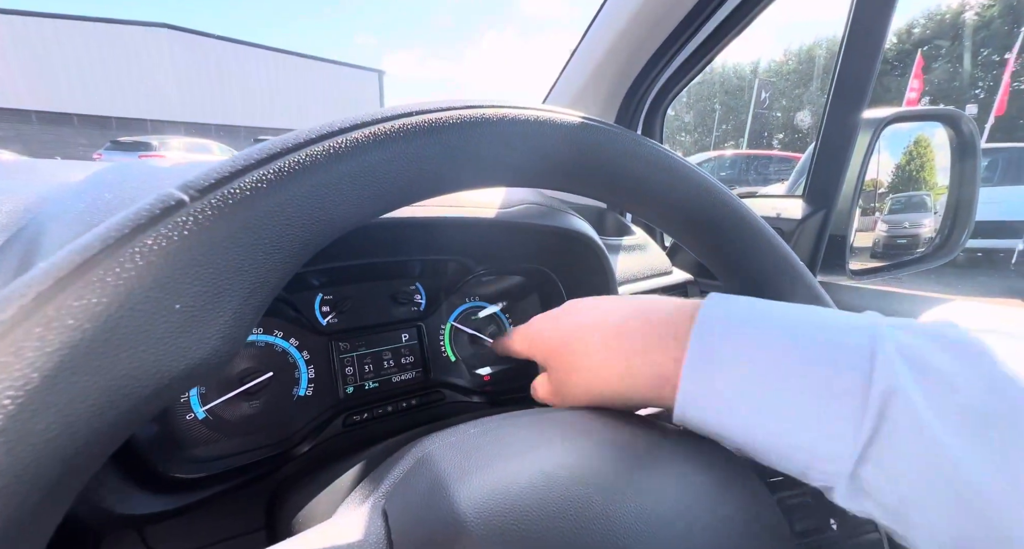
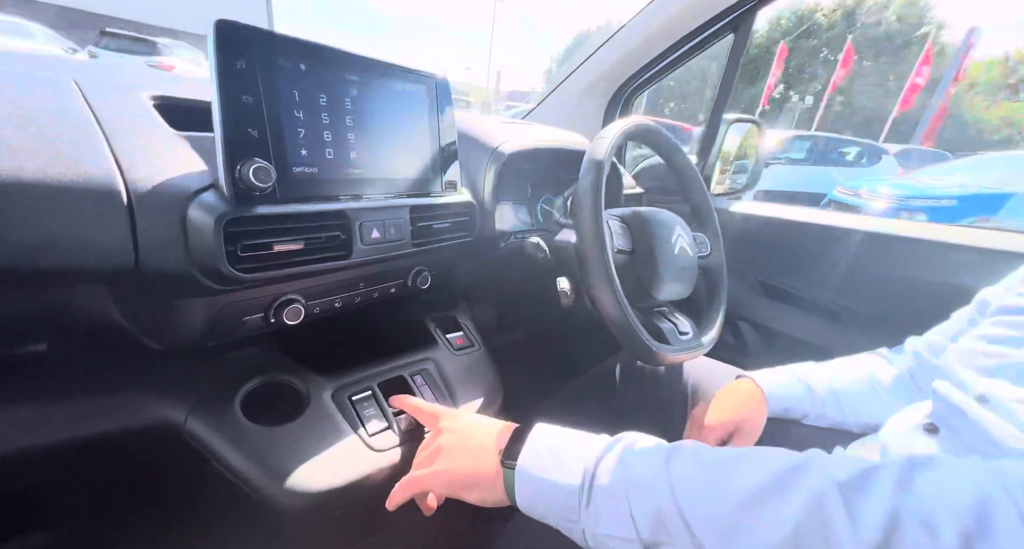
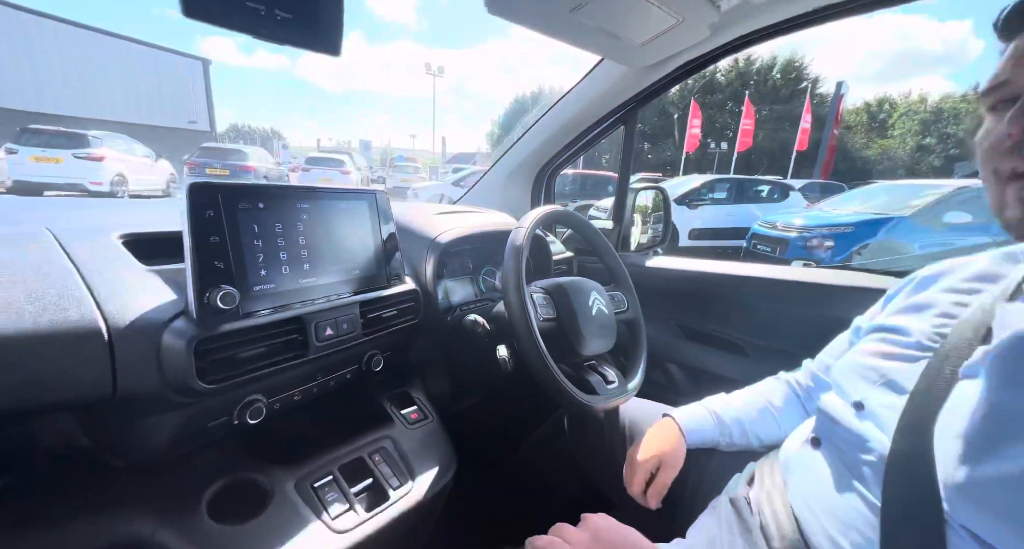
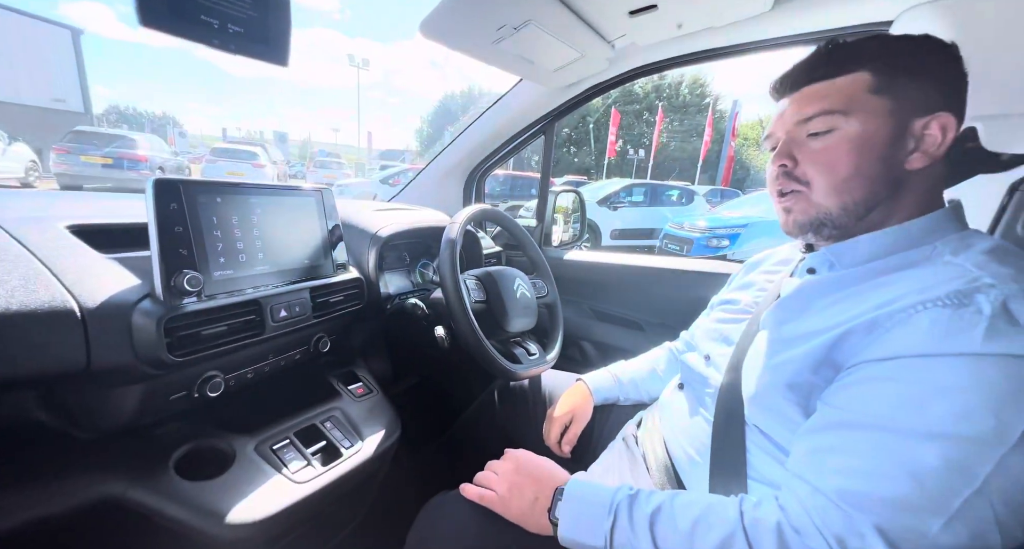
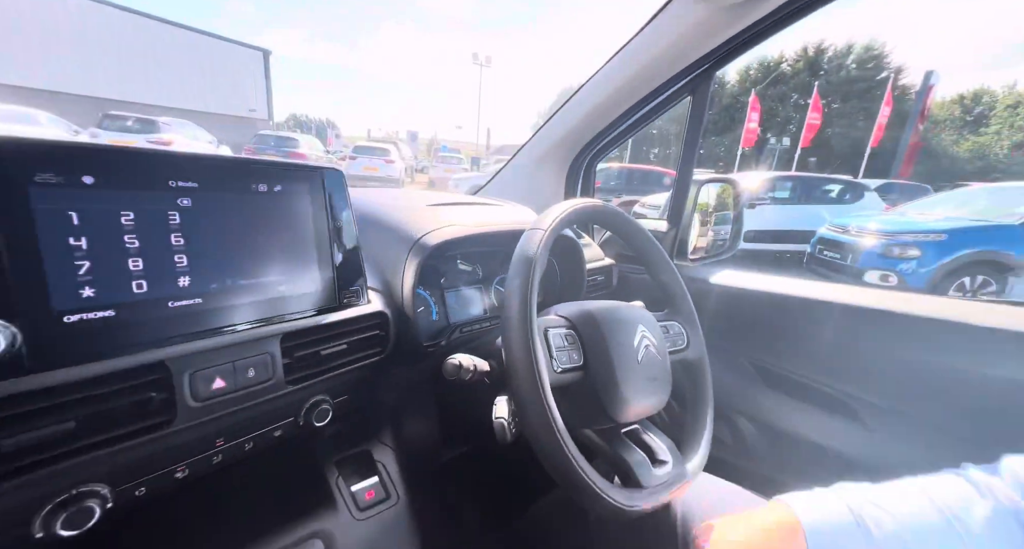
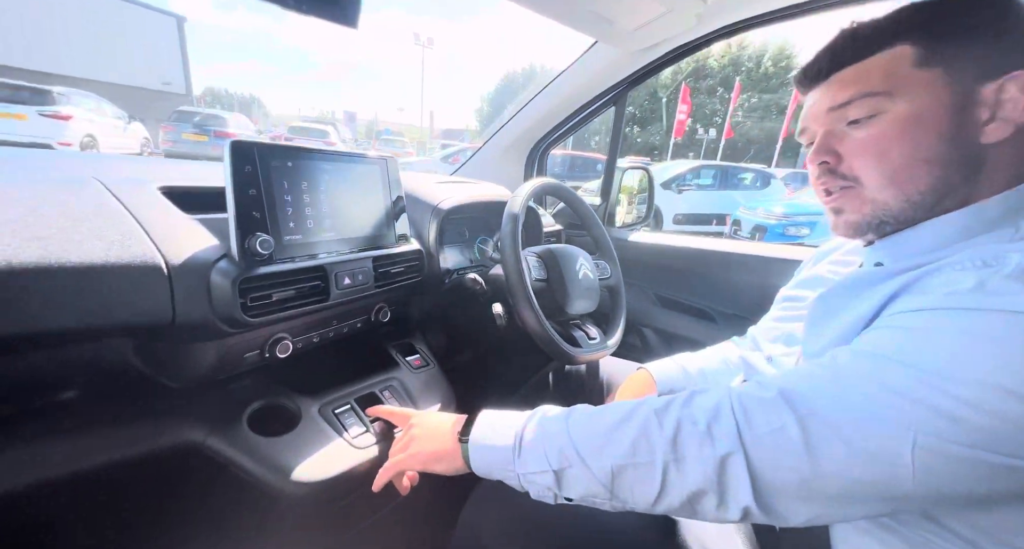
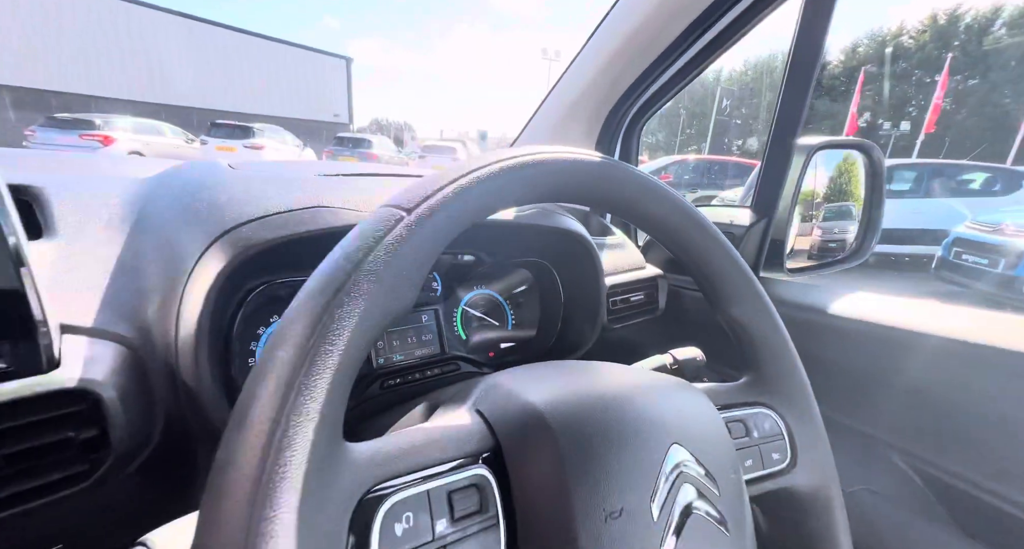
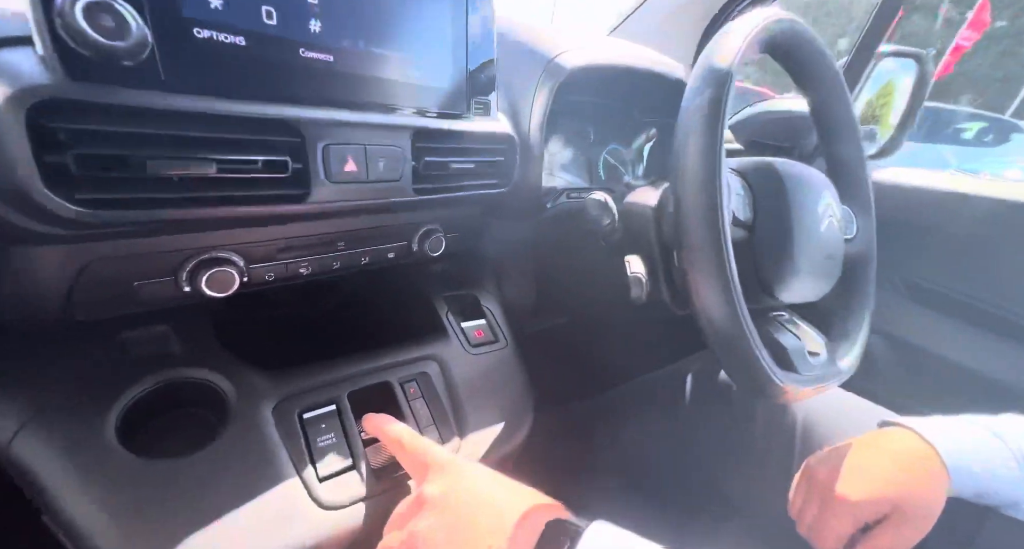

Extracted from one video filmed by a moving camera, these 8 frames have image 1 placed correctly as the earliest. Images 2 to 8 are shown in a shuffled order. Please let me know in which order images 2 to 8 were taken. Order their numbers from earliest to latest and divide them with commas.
7, 5, 3, 4, 6, 2, 8
